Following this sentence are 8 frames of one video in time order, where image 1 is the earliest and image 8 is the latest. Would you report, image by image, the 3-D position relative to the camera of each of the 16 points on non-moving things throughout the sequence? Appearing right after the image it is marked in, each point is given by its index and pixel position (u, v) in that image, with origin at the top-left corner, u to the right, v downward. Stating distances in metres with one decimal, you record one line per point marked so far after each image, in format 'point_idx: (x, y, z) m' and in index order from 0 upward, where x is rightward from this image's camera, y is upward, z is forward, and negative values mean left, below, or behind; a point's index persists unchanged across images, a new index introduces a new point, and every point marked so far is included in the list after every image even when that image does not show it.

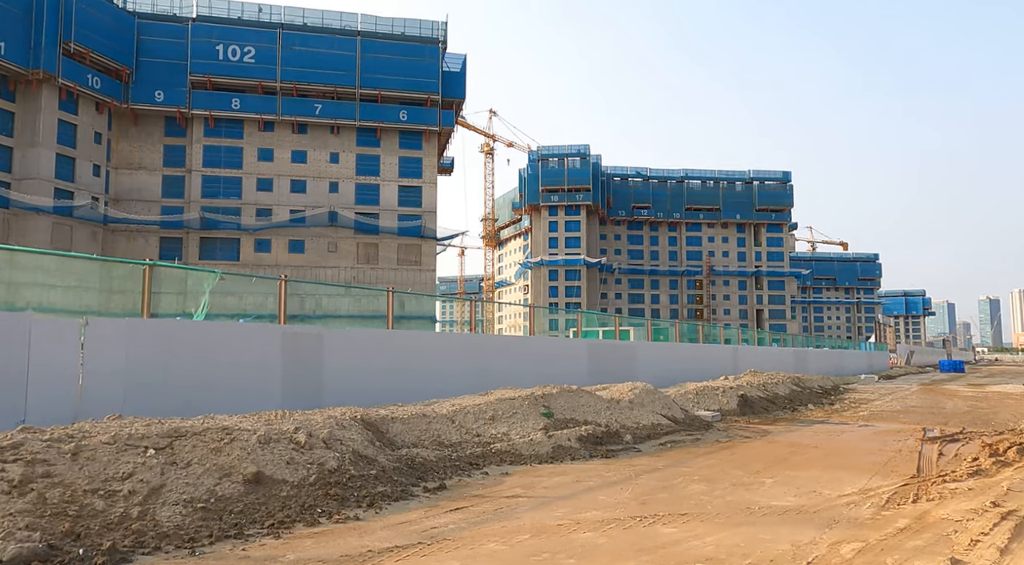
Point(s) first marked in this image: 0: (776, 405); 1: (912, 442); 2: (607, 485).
0: (+7.8, -3.7, +19.9) m
1: (+7.5, -3.0, +12.5) m
2: (+1.2, -2.5, +8.2) m
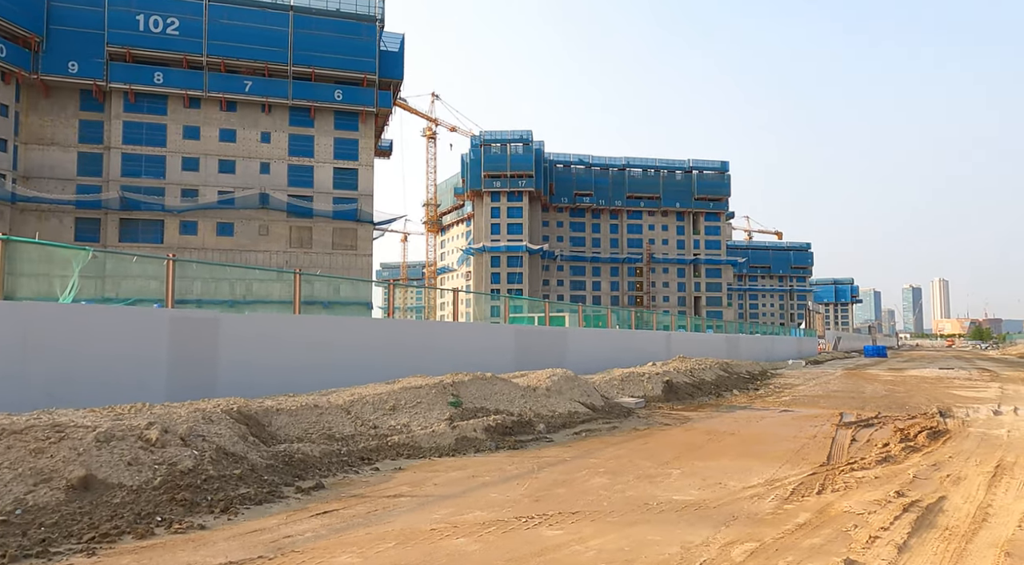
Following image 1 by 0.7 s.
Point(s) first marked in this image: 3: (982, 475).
0: (+5.6, -3.2, +19.8) m
1: (+5.9, -2.7, +12.5) m
2: (-0.1, -2.2, +7.6) m
3: (+5.7, -2.3, +8.1) m
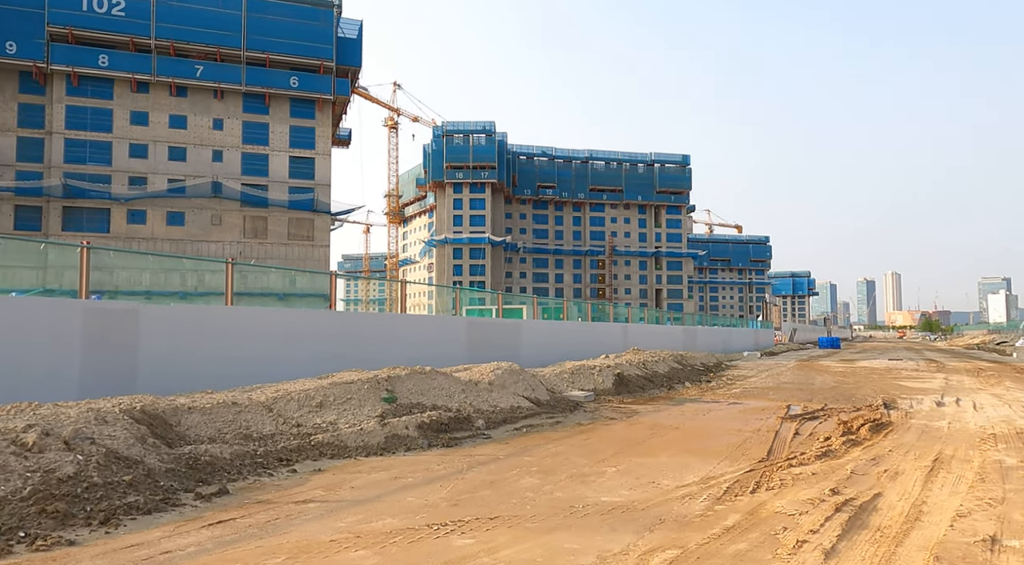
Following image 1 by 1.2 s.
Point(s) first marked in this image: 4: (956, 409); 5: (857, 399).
0: (+4.1, -3.0, +19.7) m
1: (+4.8, -2.6, +12.3) m
2: (-0.9, -2.1, +7.1) m
3: (+4.9, -2.2, +8.0) m
4: (+9.5, -2.7, +14.2) m
5: (+8.3, -2.8, +16.0) m
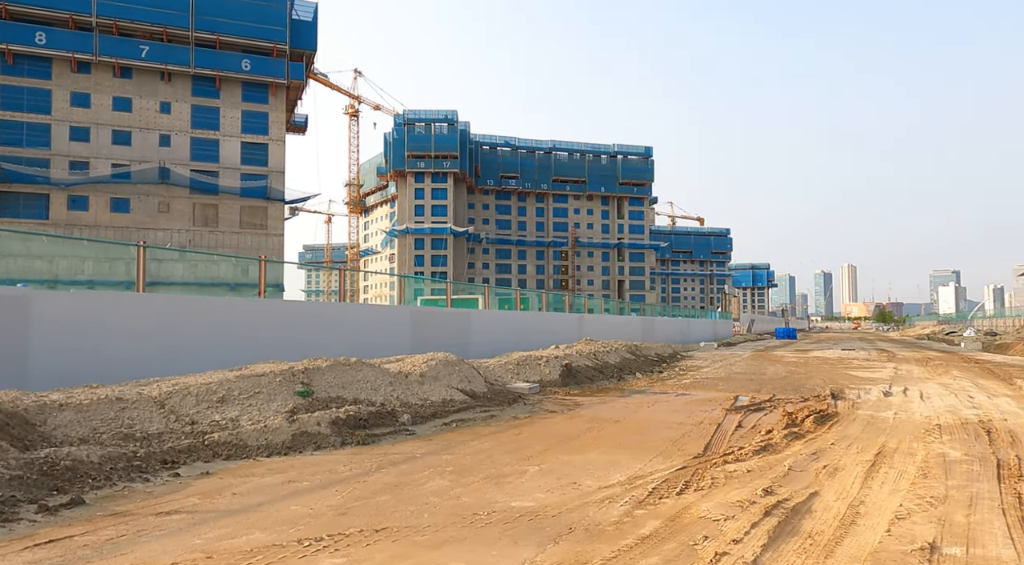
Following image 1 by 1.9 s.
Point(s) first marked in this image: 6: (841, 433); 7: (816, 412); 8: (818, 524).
0: (+2.6, -2.6, +19.2) m
1: (+3.7, -2.3, +11.8) m
2: (-1.8, -1.9, +6.4) m
3: (+3.9, -2.0, +7.5) m
4: (+8.2, -2.4, +14.0) m
5: (+7.0, -2.5, +15.7) m
6: (+4.8, -2.2, +9.8) m
7: (+5.3, -2.3, +11.7) m
8: (+2.4, -1.9, +5.1) m
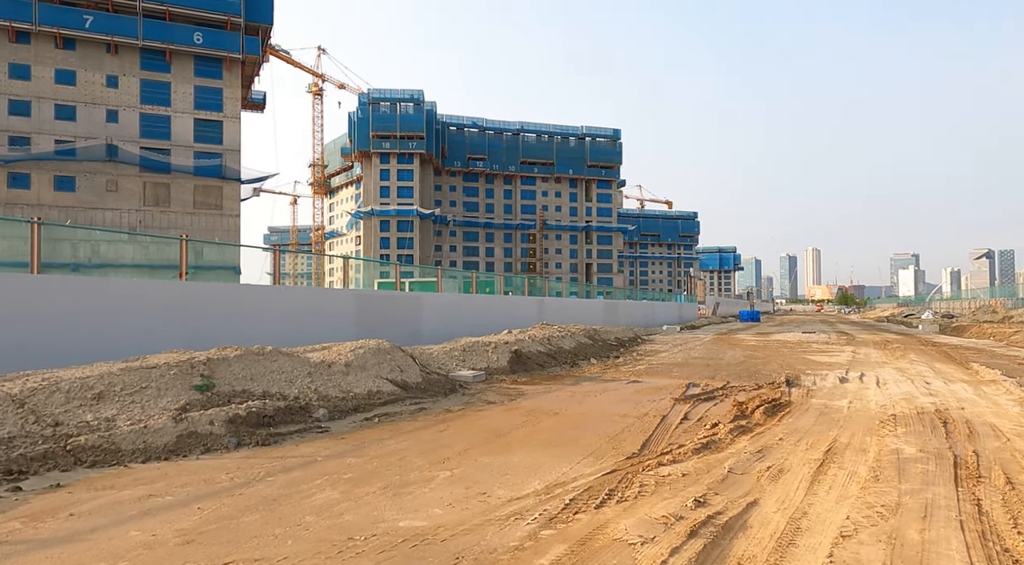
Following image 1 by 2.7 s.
0: (+1.2, -2.1, +18.4) m
1: (+2.6, -2.0, +11.1) m
2: (-2.6, -1.8, +5.4) m
3: (+3.0, -1.9, +6.8) m
4: (+7.0, -2.1, +13.5) m
5: (+5.7, -2.1, +15.2) m
6: (+3.8, -2.0, +9.1) m
7: (+4.3, -2.0, +11.1) m
8: (+1.6, -1.7, +4.4) m
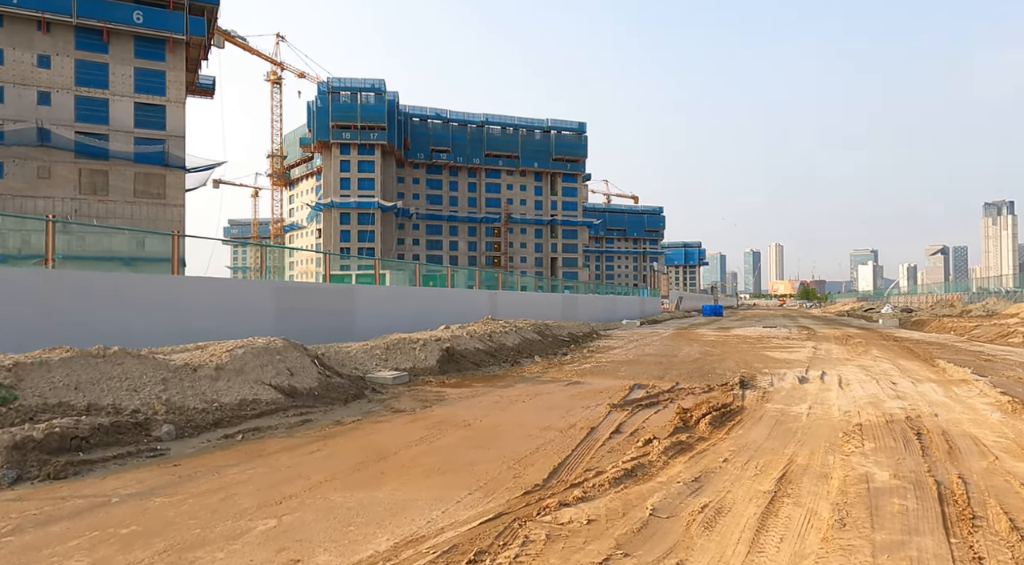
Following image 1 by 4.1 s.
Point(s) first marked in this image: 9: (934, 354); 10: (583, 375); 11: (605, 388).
0: (-0.5, -1.9, +16.8) m
1: (+1.3, -1.9, +9.6) m
2: (-3.7, -1.6, +3.6) m
3: (+1.9, -1.7, +5.3) m
4: (+5.6, -1.9, +12.2) m
5: (+4.2, -1.9, +13.8) m
6: (+2.6, -1.8, +7.6) m
7: (+3.0, -1.8, +9.6) m
8: (+0.6, -1.6, +2.8) m
9: (+12.0, -2.0, +19.0) m
10: (+1.6, -2.0, +14.6) m
11: (+1.8, -2.0, +12.5) m
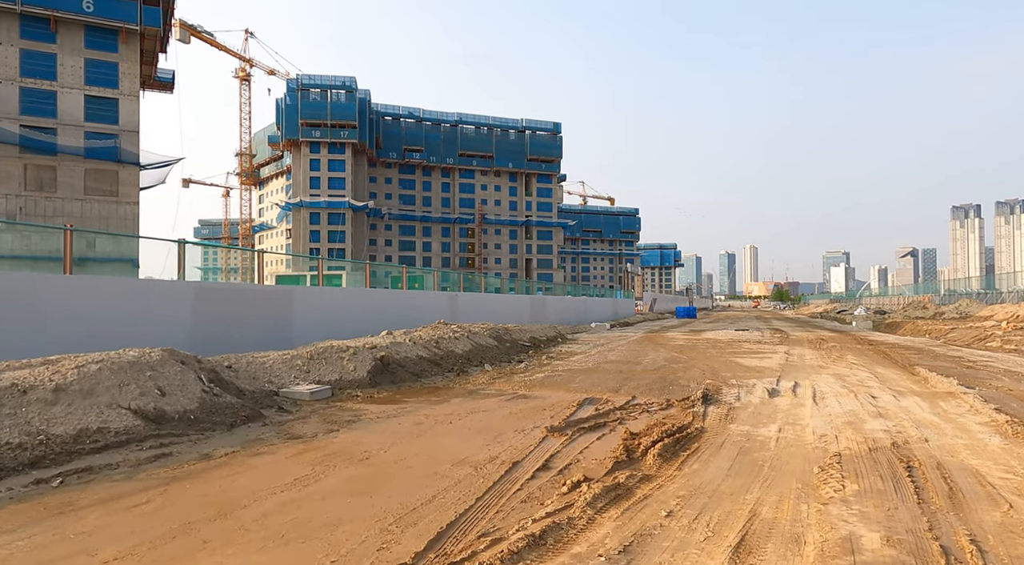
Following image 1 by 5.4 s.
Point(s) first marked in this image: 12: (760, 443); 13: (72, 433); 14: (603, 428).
0: (-1.7, -1.9, +15.2) m
1: (+0.3, -1.9, +8.1) m
2: (-4.5, -1.6, +2.0) m
3: (+1.1, -1.7, +3.8) m
4: (+4.5, -1.9, +10.8) m
5: (+3.1, -1.9, +12.3) m
6: (+1.7, -1.8, +6.2) m
7: (+2.0, -1.8, +8.2) m
8: (-0.2, -1.6, +1.3) m
9: (+10.7, -2.1, +17.9) m
10: (+0.4, -2.1, +13.1) m
11: (+0.7, -2.0, +11.0) m
12: (+2.9, -1.9, +7.9) m
13: (-4.5, -1.5, +6.8) m
14: (+1.2, -1.9, +8.7) m
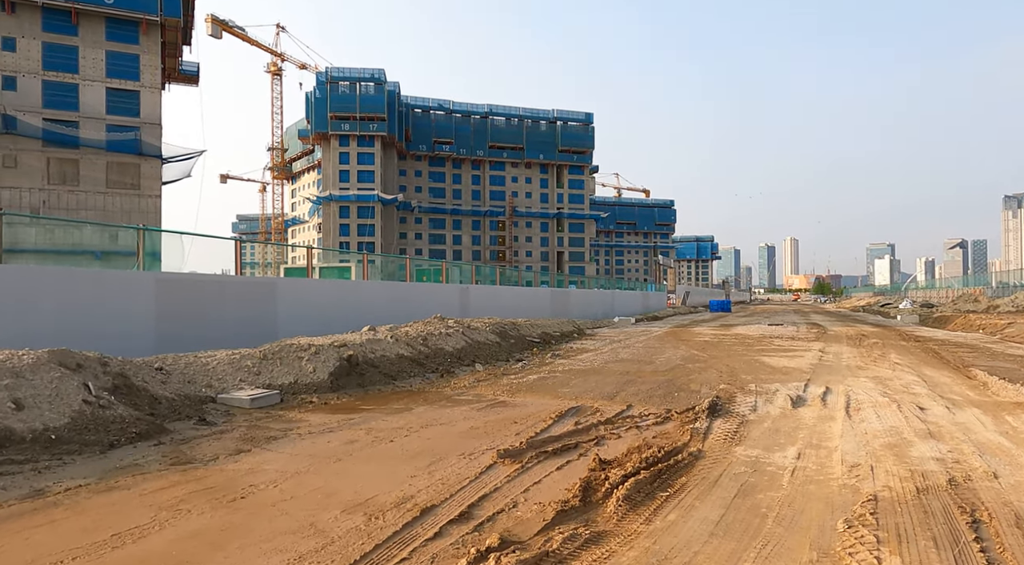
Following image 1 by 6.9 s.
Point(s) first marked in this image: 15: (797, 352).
0: (-1.9, -1.7, +13.6) m
1: (-0.3, -1.7, +6.4) m
2: (-5.4, -1.6, +0.5) m
3: (+0.3, -1.6, +2.0) m
4: (+4.1, -1.8, +8.8) m
5: (+2.7, -1.8, +10.5) m
6: (+1.0, -1.7, +4.4) m
7: (+1.4, -1.7, +6.4) m
8: (-1.1, -1.5, -0.4) m
9: (+10.6, -1.8, +15.6) m
10: (+0.1, -1.9, +11.4) m
11: (+0.2, -1.8, +9.3) m
12: (+2.3, -1.7, +6.0) m
13: (-5.1, -1.4, +5.3) m
14: (+0.6, -1.7, +7.0) m
15: (+7.9, -1.9, +18.5) m
